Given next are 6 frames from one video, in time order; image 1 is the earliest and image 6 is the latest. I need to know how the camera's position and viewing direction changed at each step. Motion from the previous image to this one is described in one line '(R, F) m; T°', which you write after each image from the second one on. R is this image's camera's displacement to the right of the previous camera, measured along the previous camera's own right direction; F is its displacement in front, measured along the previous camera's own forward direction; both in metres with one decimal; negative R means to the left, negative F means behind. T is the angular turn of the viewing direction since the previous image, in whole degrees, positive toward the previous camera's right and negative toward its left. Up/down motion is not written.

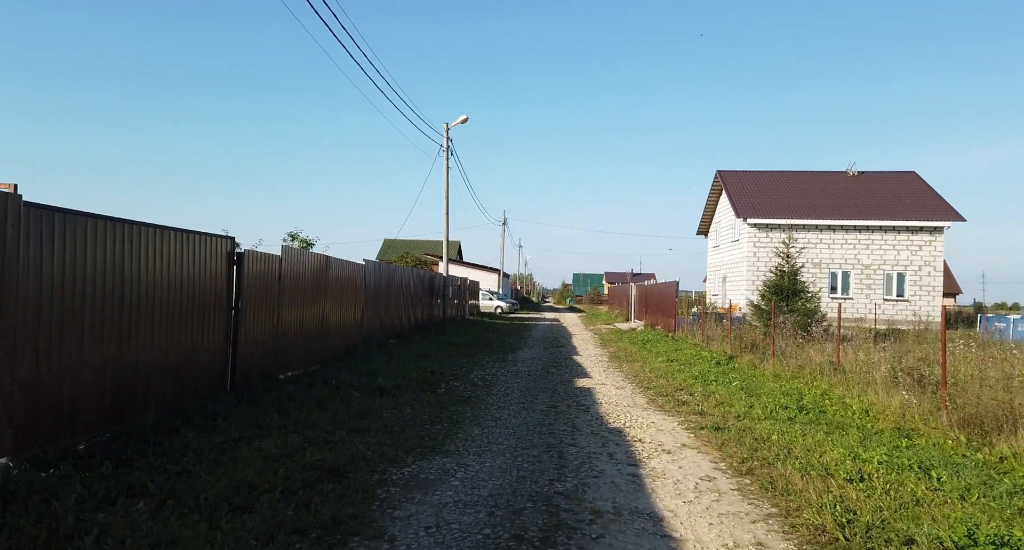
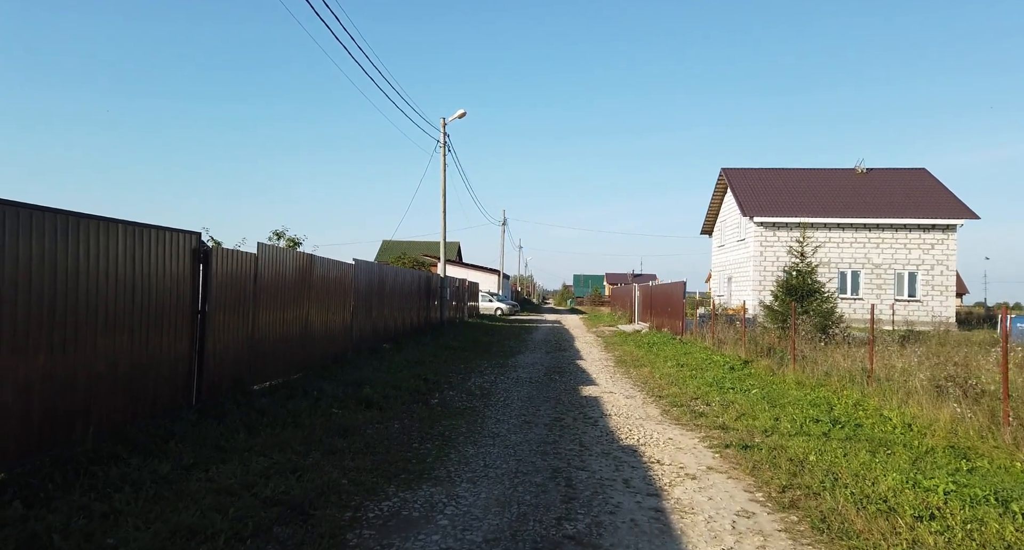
(0.0, +0.8) m; 0°
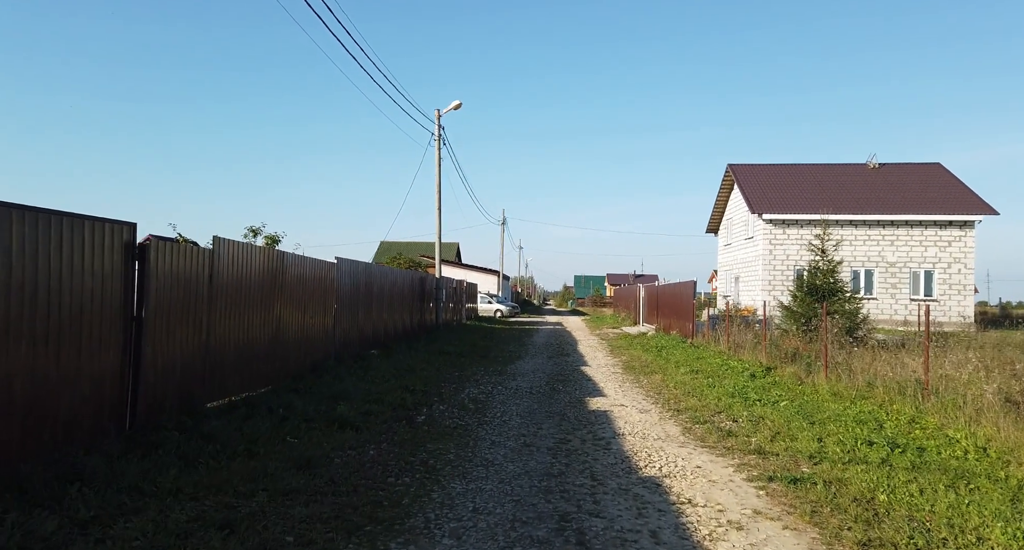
(0.0, +1.0) m; 0°
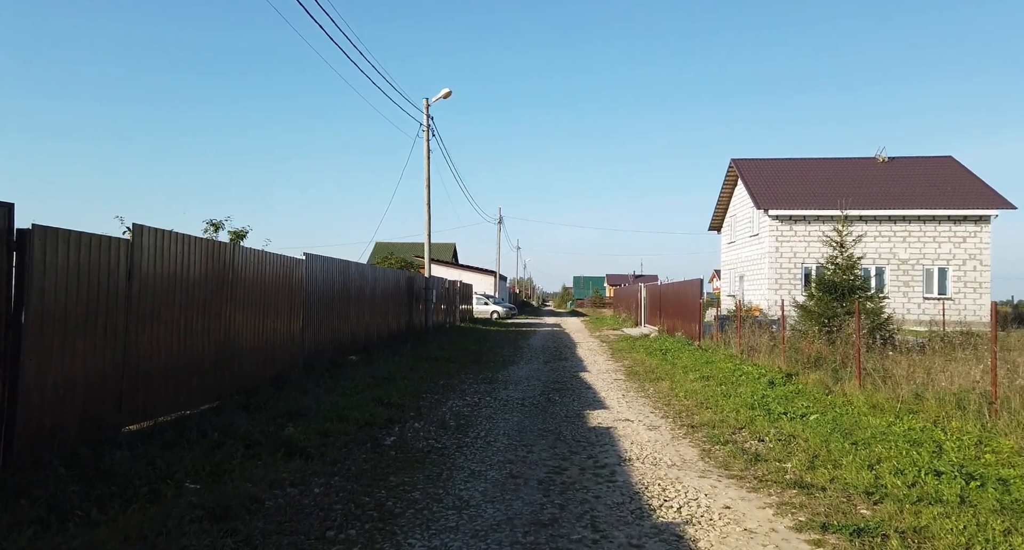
(+0.1, +1.1) m; 0°
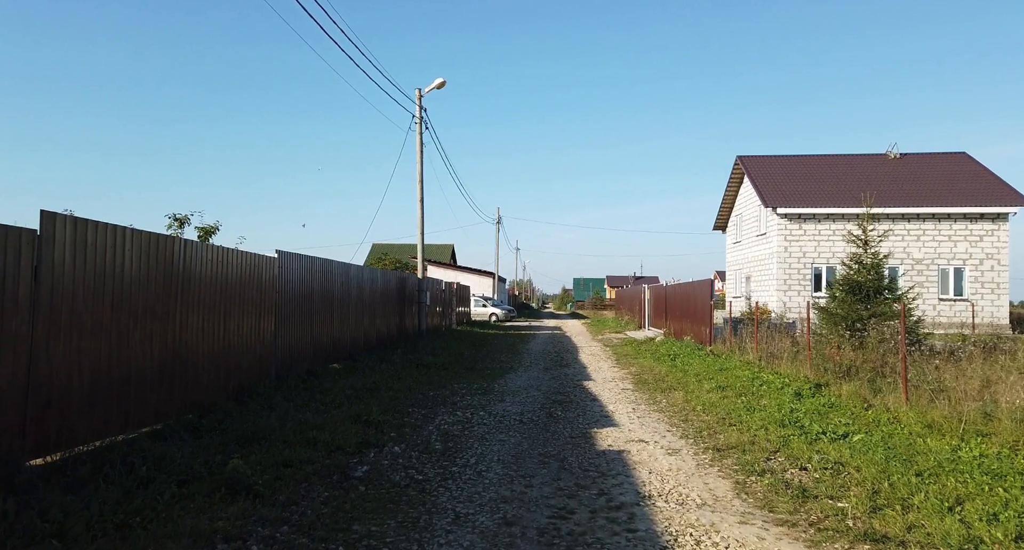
(0.0, +1.0) m; 0°
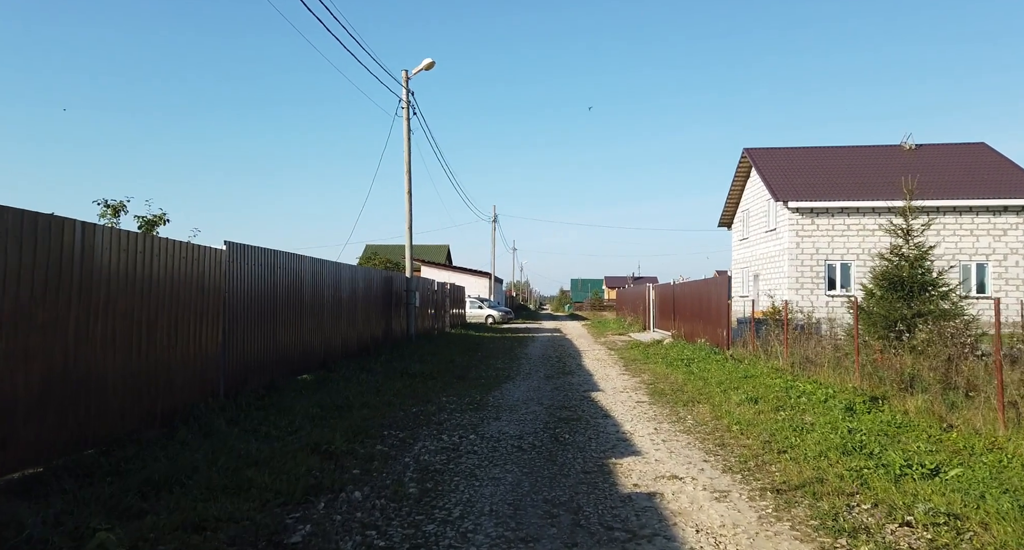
(0.0, +1.4) m; 0°
